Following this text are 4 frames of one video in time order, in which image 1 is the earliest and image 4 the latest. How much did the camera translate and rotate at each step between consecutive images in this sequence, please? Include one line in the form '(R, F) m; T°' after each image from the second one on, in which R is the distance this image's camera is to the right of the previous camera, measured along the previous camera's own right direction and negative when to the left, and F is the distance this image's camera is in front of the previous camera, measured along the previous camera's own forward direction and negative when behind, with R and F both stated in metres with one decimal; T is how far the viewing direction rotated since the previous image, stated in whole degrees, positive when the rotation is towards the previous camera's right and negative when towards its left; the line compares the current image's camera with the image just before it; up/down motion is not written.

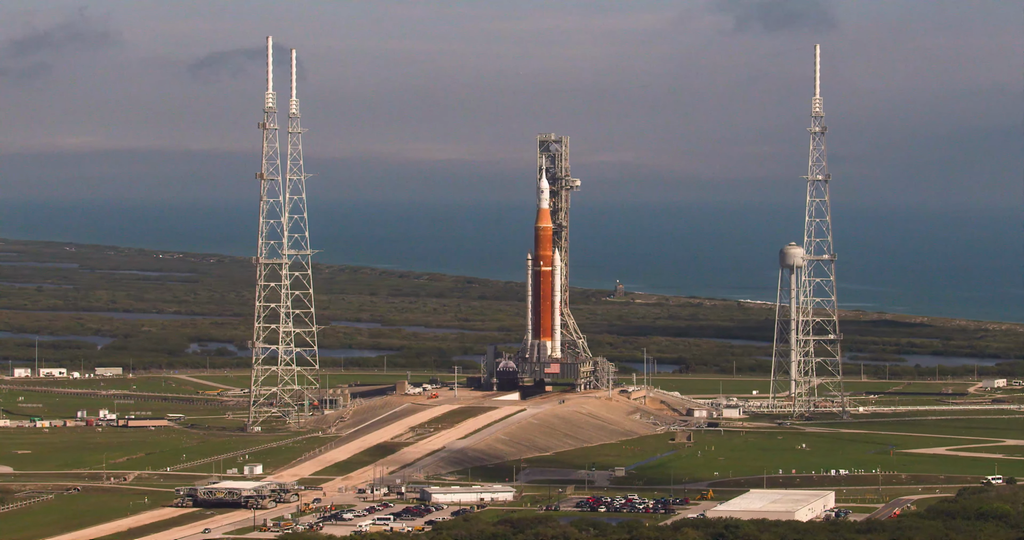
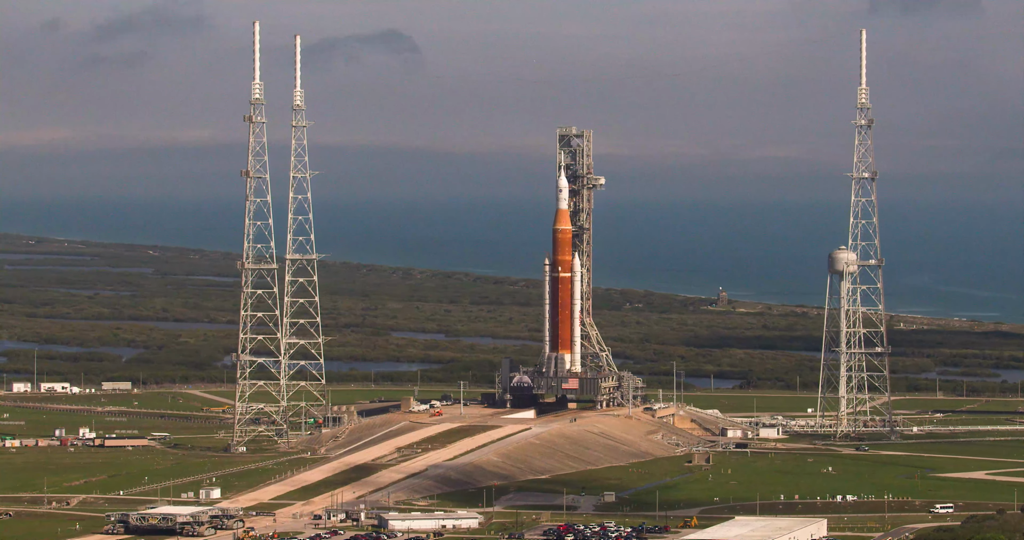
(+6.5, +4.4) m; -5°
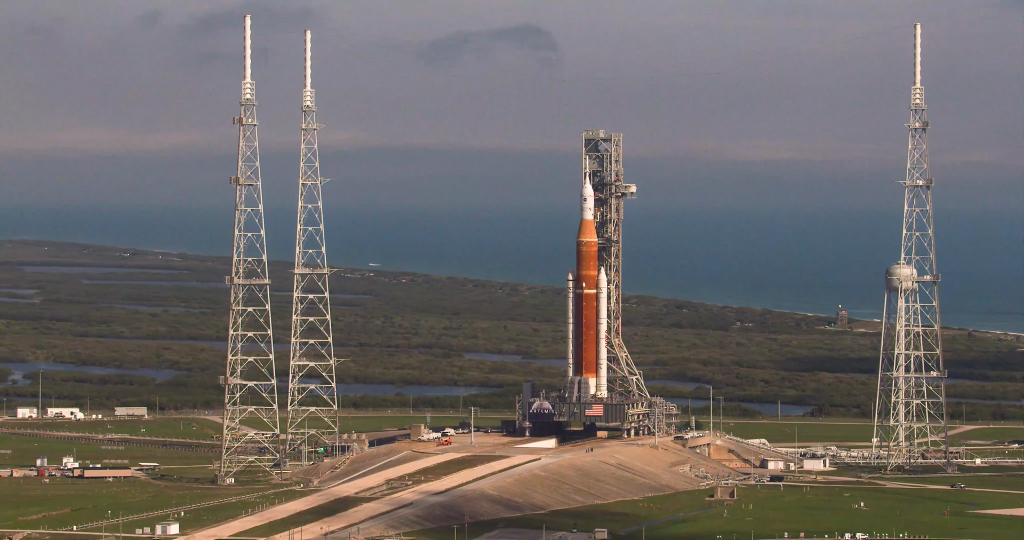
(+6.4, +4.5) m; -6°
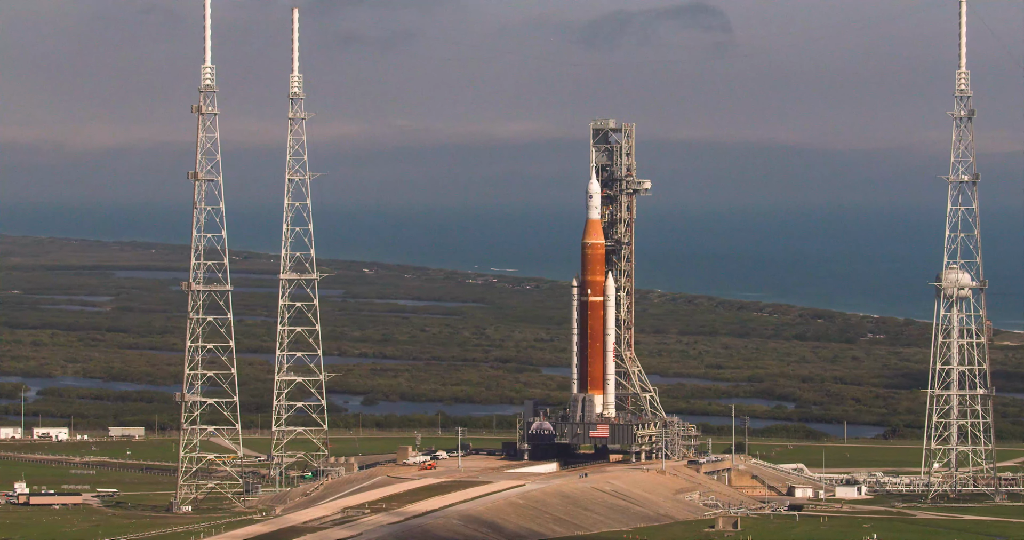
(+8.0, +5.8) m; -7°
